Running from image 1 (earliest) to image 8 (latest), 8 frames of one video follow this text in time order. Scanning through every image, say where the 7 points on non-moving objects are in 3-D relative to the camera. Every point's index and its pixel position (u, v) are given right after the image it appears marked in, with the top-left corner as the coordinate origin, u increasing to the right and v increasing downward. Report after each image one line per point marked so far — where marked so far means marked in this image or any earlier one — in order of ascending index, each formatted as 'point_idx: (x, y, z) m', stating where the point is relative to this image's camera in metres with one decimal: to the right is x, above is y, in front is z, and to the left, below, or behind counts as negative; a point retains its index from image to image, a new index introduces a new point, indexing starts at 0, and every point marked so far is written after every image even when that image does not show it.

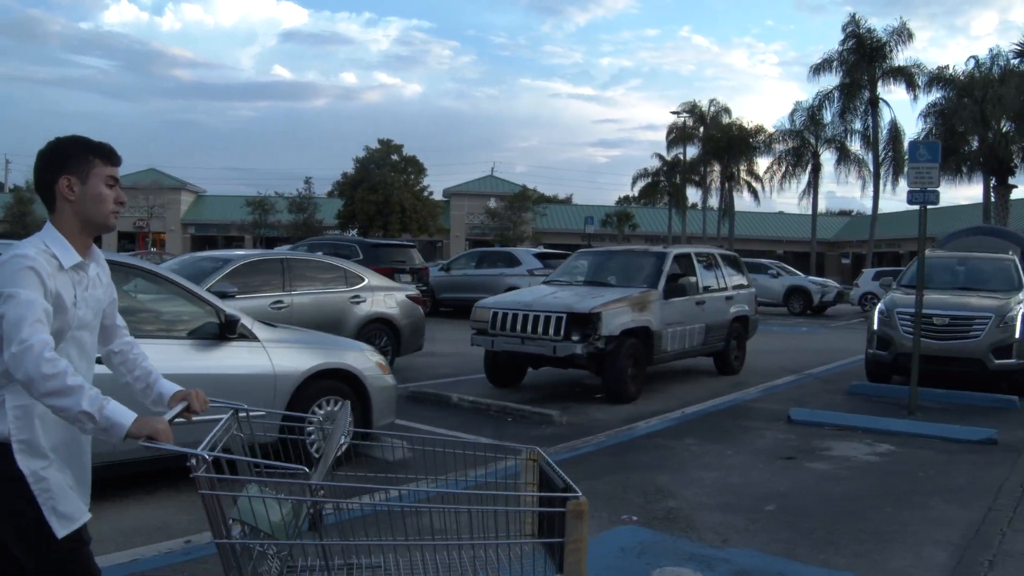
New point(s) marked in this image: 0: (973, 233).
0: (+6.4, +0.8, +14.8) m
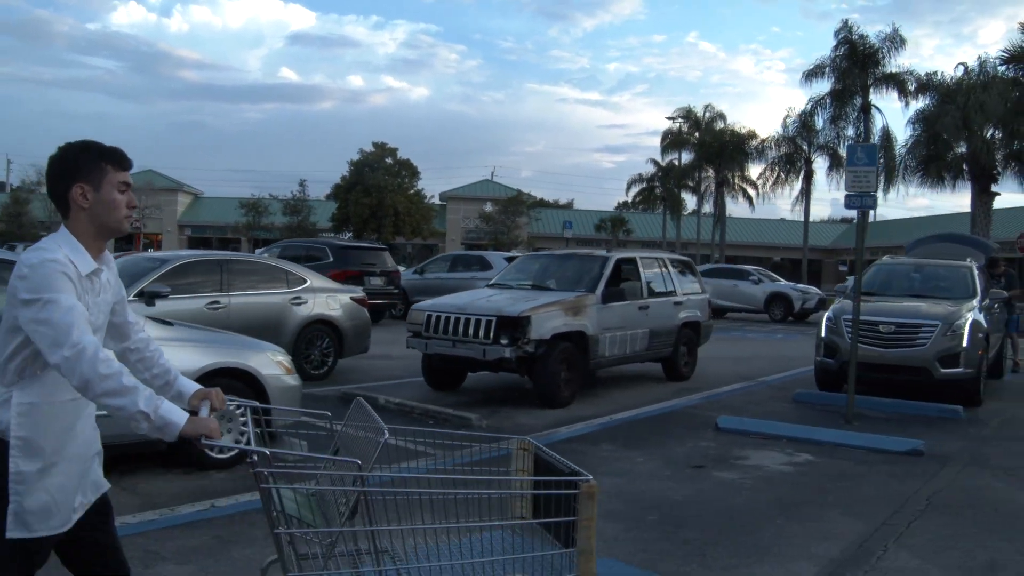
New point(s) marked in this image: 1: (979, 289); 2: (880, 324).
0: (+5.9, +0.7, +14.6) m
1: (+4.9, 0.0, +11.3) m
2: (+3.4, -0.3, +10.0) m
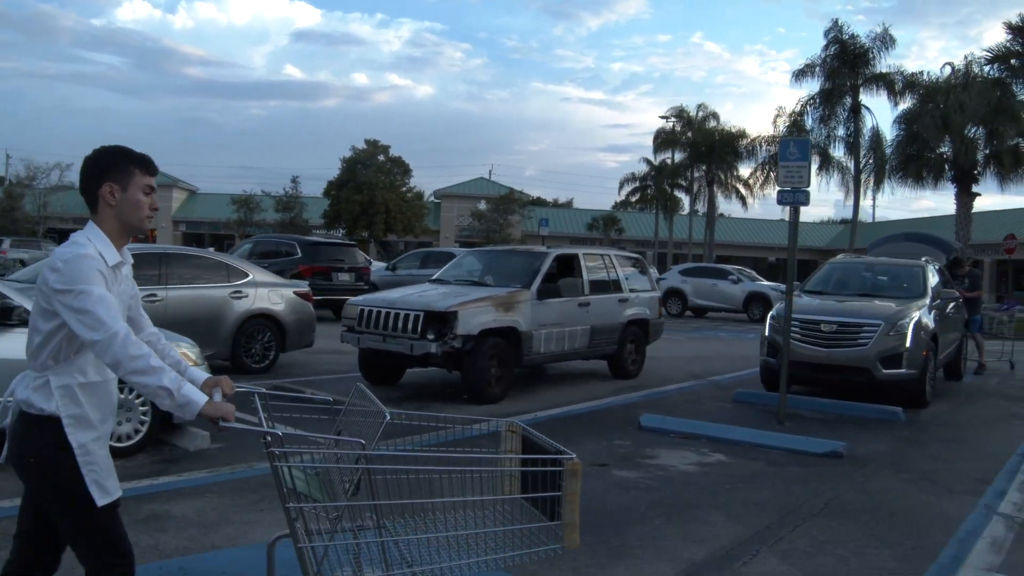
0: (+5.3, +0.7, +14.4) m
1: (+4.3, 0.0, +11.1) m
2: (+2.8, -0.3, +9.8) m
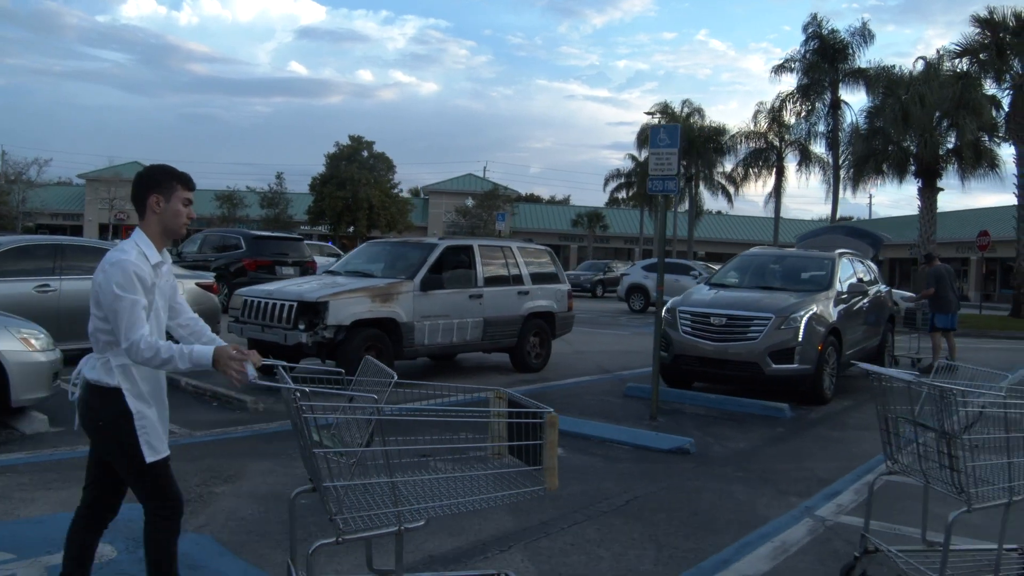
0: (+4.3, +0.7, +14.0) m
1: (+3.2, +0.1, +10.7) m
2: (+1.8, -0.2, +9.5) m
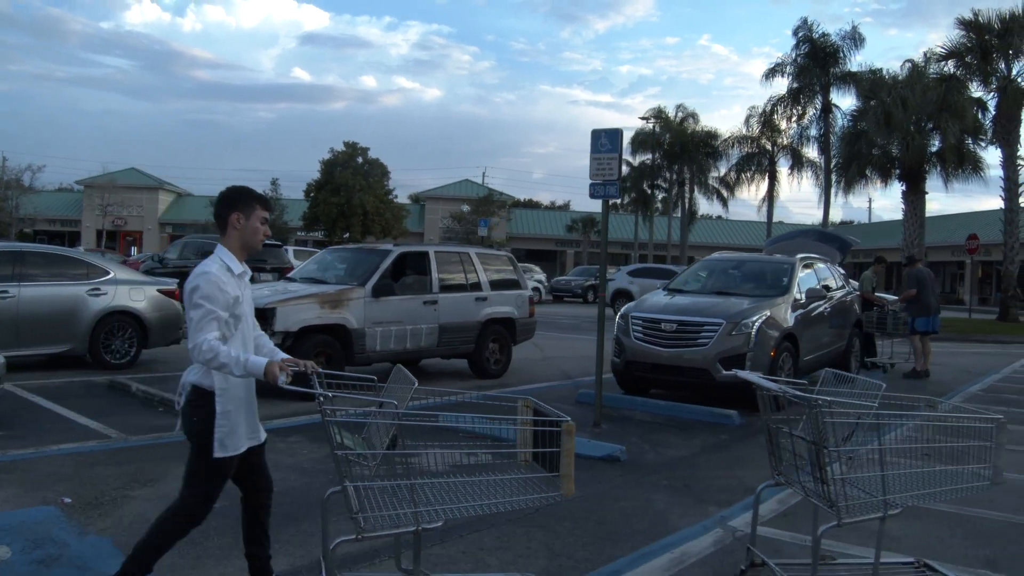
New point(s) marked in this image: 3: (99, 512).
0: (+3.9, +0.7, +13.9) m
1: (+2.8, 0.0, +10.6) m
2: (+1.3, -0.3, +9.4) m
3: (-2.3, -1.2, +5.9) m
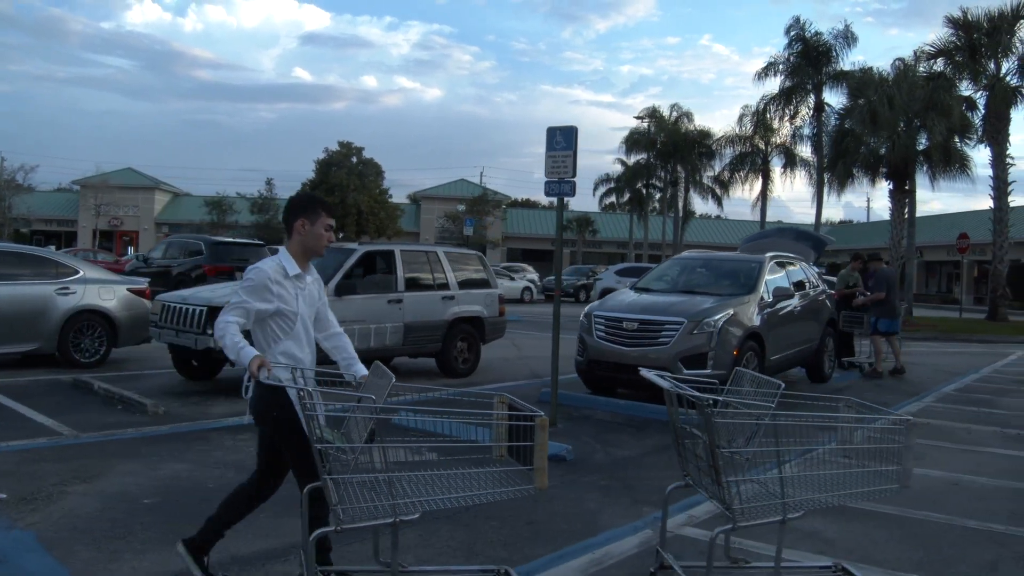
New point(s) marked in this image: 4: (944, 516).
0: (+3.6, +0.7, +13.8) m
1: (+2.4, 0.0, +10.6) m
2: (+1.0, -0.3, +9.4) m
3: (-2.6, -1.2, +5.8) m
4: (+2.4, -1.3, +6.0) m
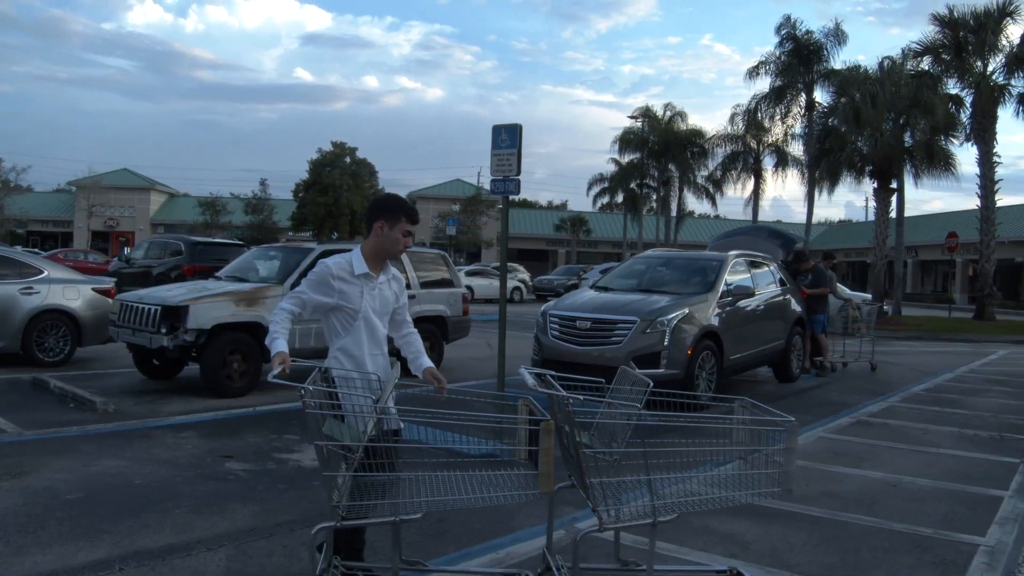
0: (+3.2, +0.7, +13.8) m
1: (+2.0, +0.1, +10.5) m
2: (+0.6, -0.3, +9.3) m
3: (-3.0, -1.2, +5.8) m
4: (+2.0, -1.3, +5.9) m
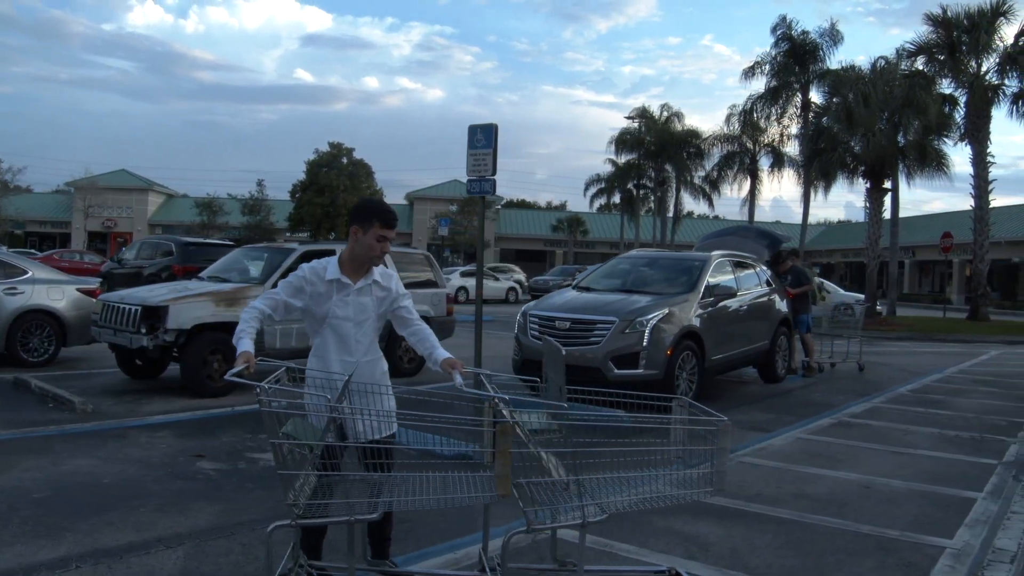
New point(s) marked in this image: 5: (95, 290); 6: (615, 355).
0: (+3.1, +0.7, +13.8) m
1: (+1.9, 0.0, +10.5) m
2: (+0.4, -0.3, +9.3) m
3: (-3.2, -1.2, +5.8) m
4: (+1.8, -1.3, +5.9) m
5: (-4.8, 0.0, +12.6) m
6: (+0.9, -0.6, +9.0) m
